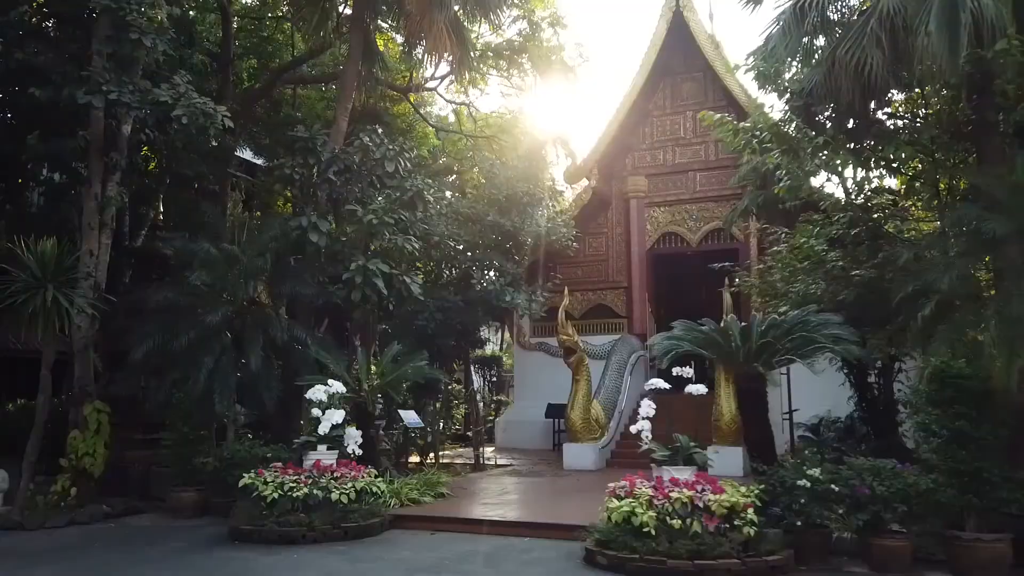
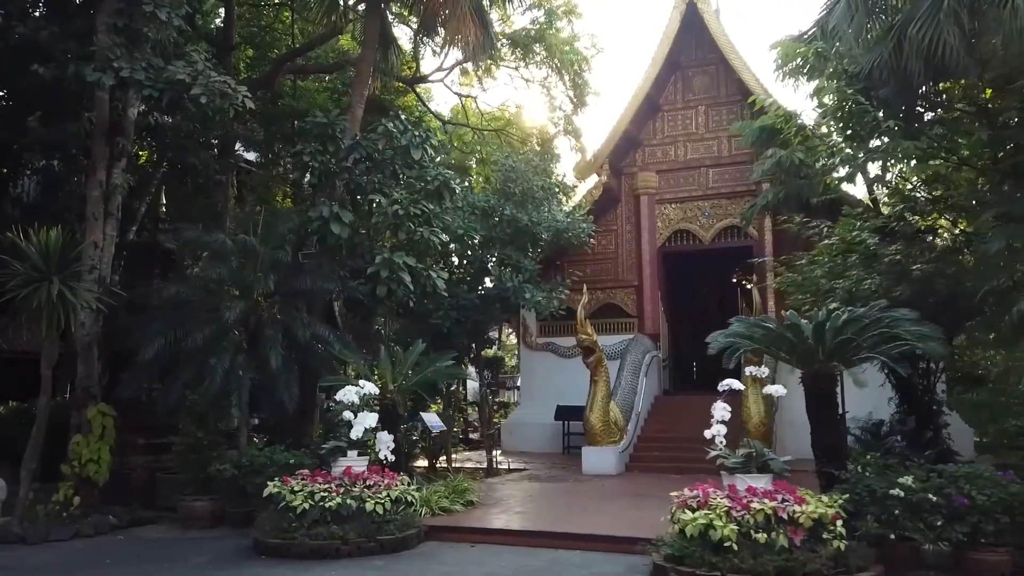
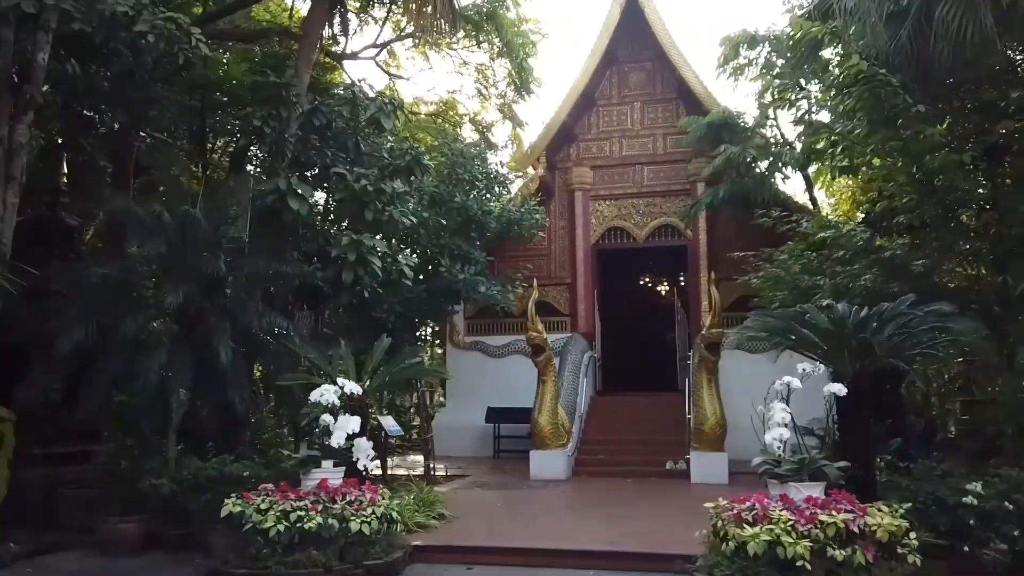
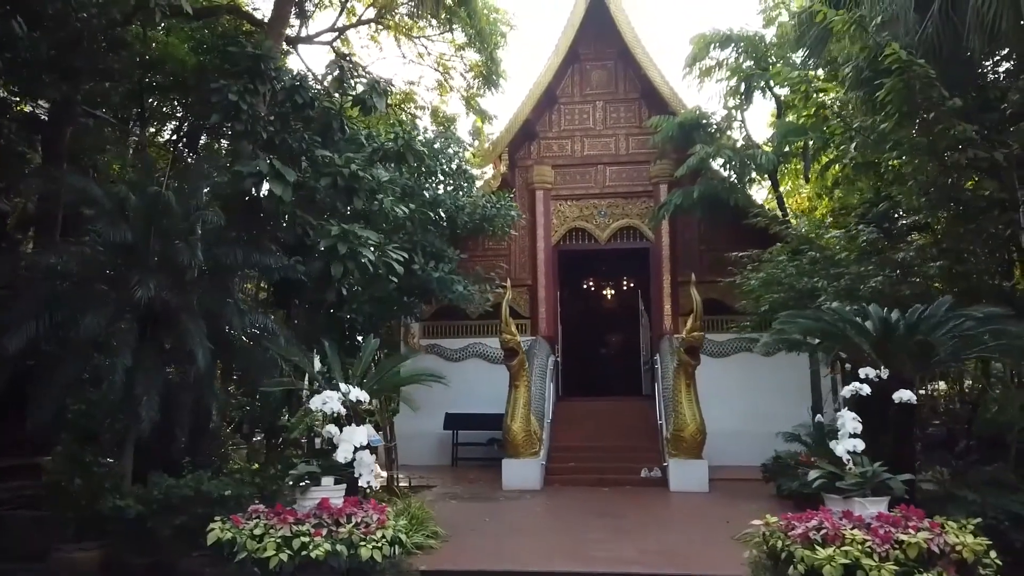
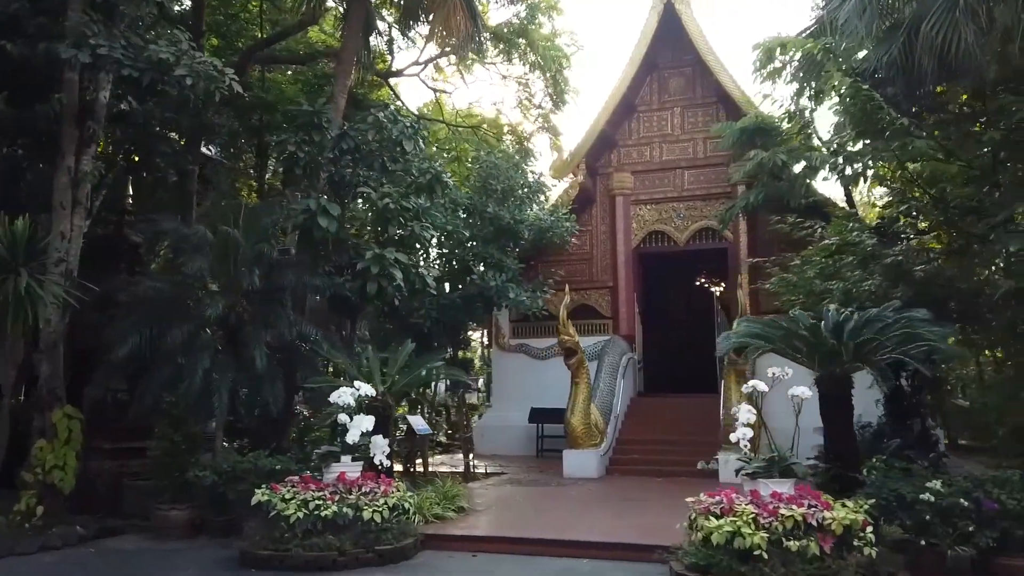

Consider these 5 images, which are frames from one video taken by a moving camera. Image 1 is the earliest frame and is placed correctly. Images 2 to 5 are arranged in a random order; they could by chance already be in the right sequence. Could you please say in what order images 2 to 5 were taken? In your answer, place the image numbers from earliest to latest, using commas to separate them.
2, 5, 3, 4
